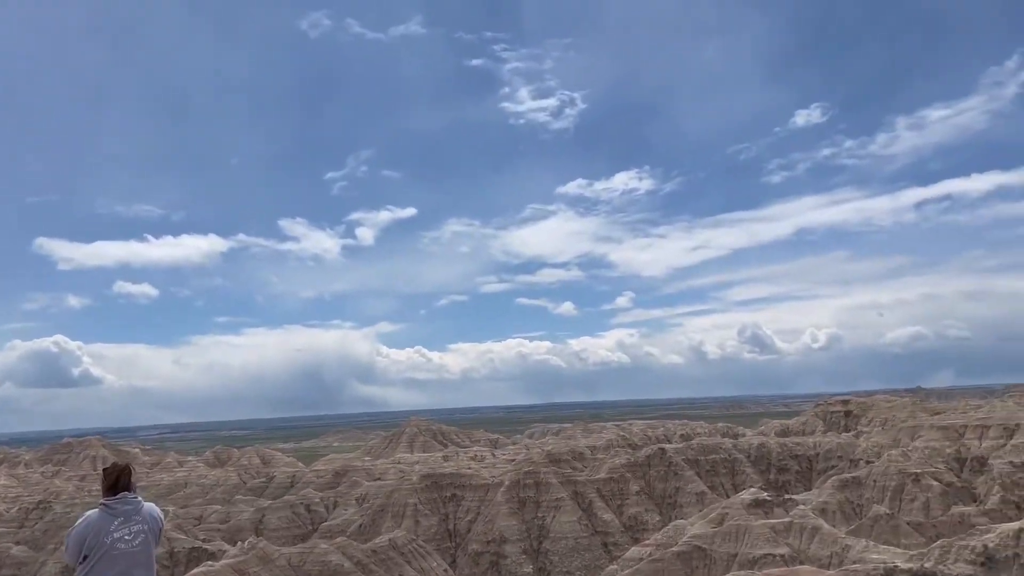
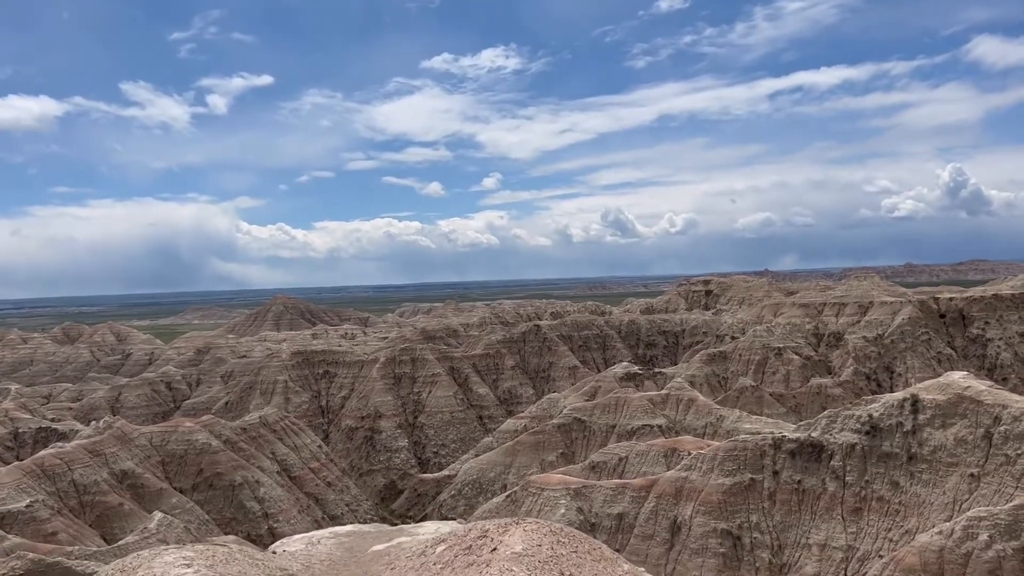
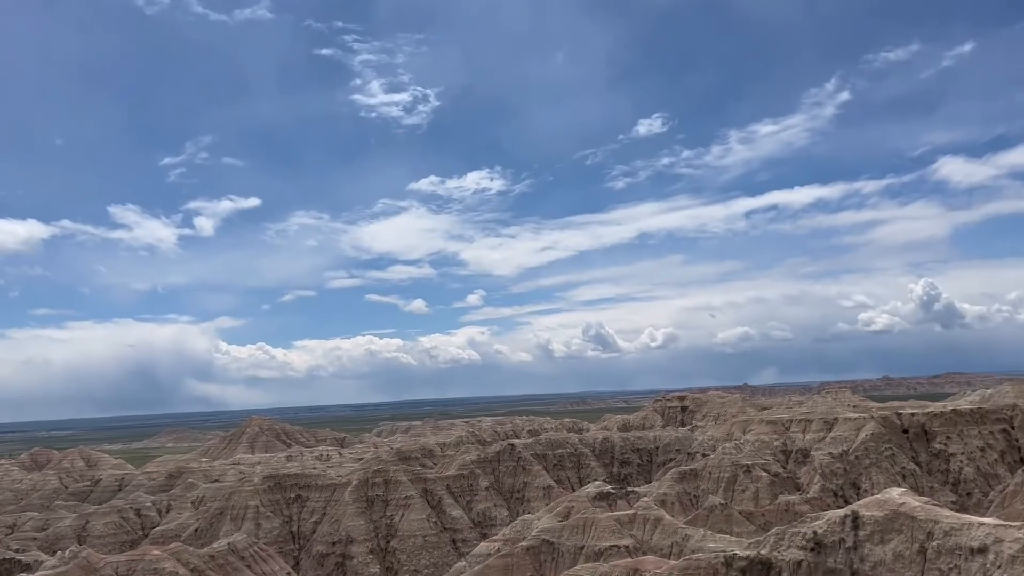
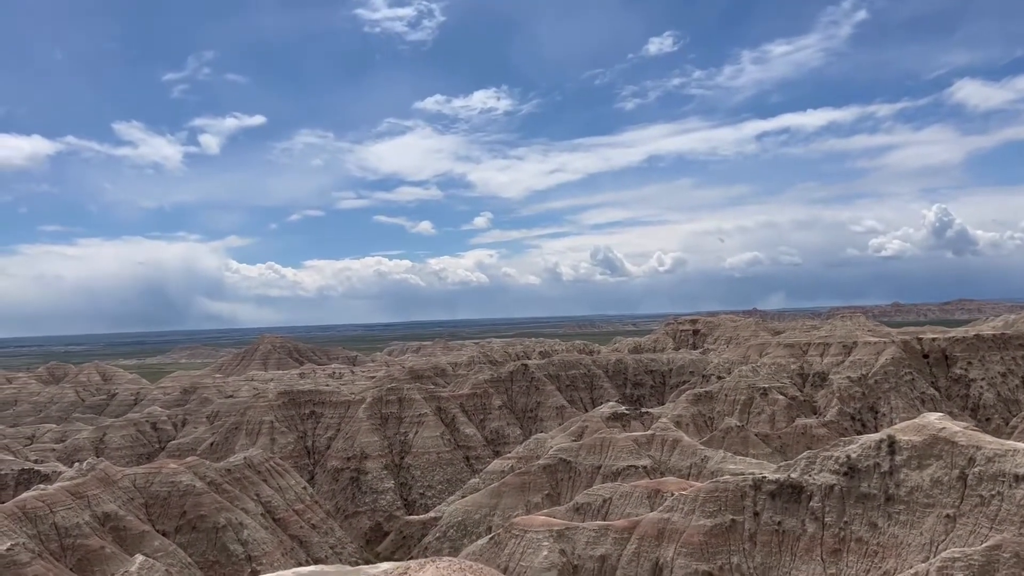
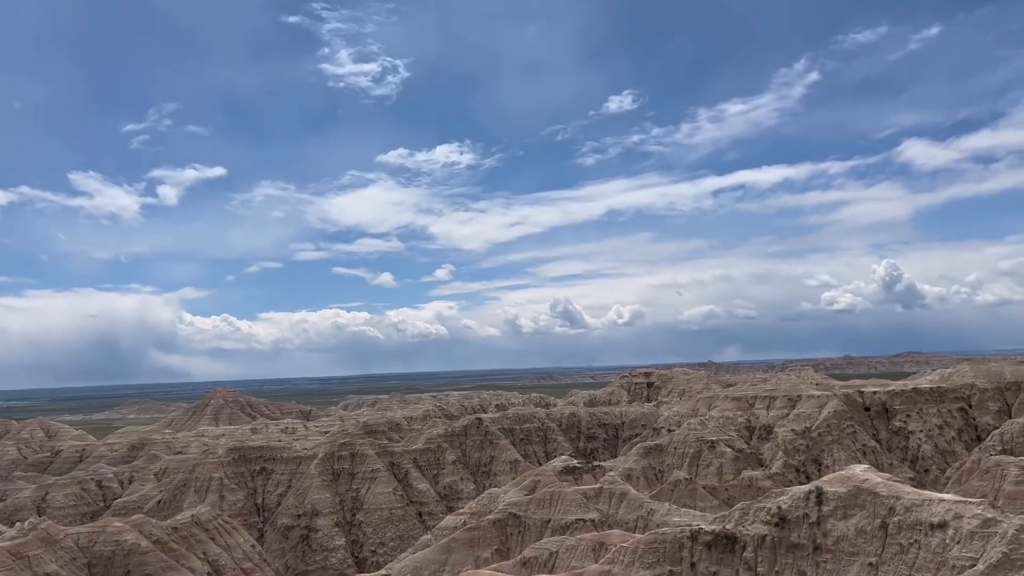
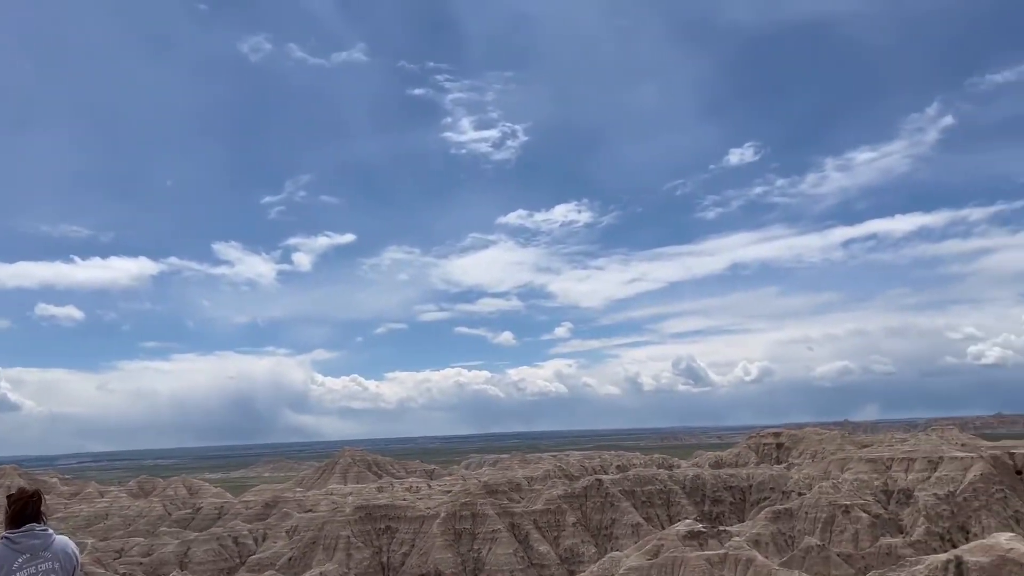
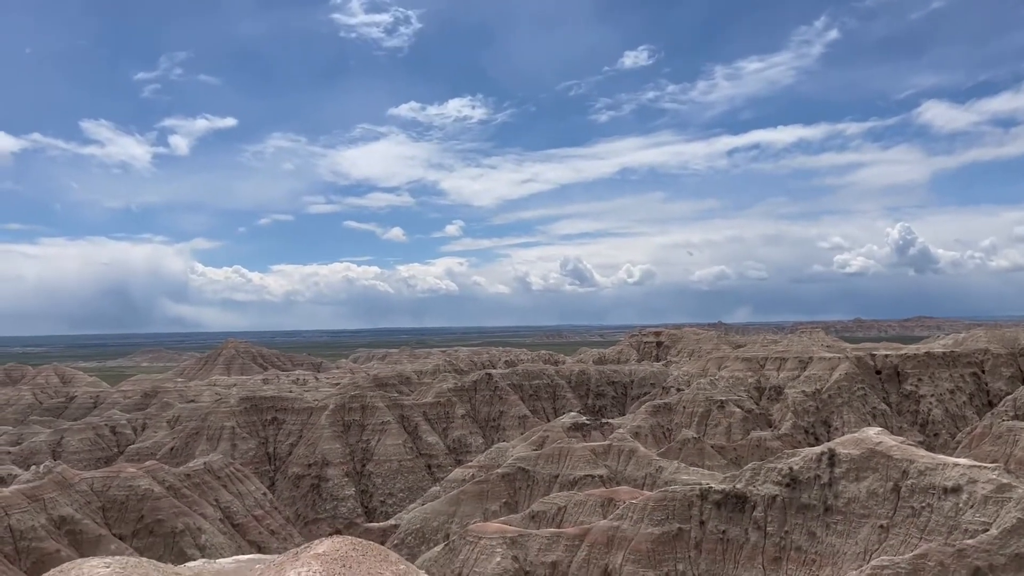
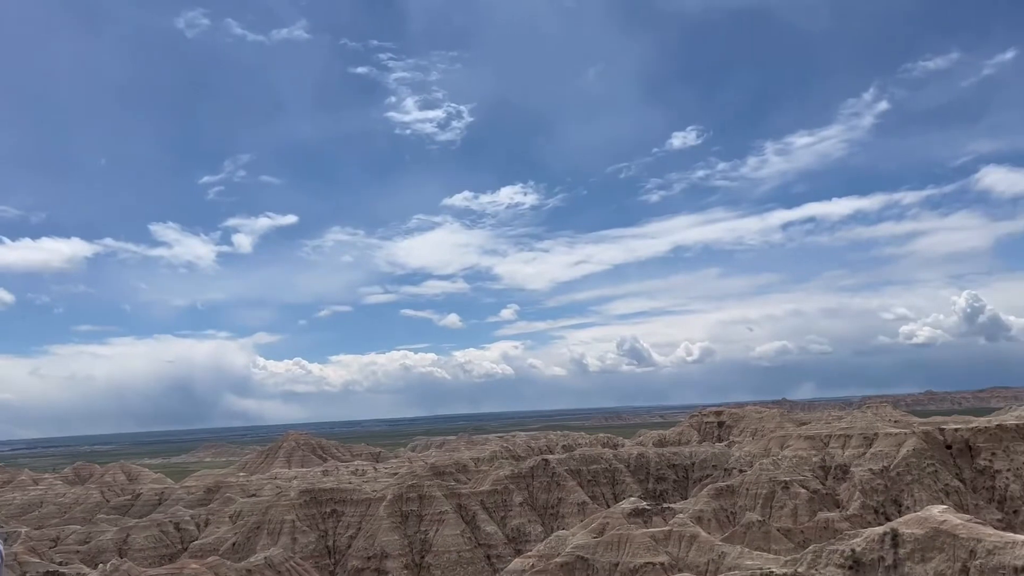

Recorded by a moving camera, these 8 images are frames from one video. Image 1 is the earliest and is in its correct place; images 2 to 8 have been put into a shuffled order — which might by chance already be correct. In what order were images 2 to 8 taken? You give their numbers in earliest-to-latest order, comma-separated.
6, 8, 3, 5, 7, 4, 2
